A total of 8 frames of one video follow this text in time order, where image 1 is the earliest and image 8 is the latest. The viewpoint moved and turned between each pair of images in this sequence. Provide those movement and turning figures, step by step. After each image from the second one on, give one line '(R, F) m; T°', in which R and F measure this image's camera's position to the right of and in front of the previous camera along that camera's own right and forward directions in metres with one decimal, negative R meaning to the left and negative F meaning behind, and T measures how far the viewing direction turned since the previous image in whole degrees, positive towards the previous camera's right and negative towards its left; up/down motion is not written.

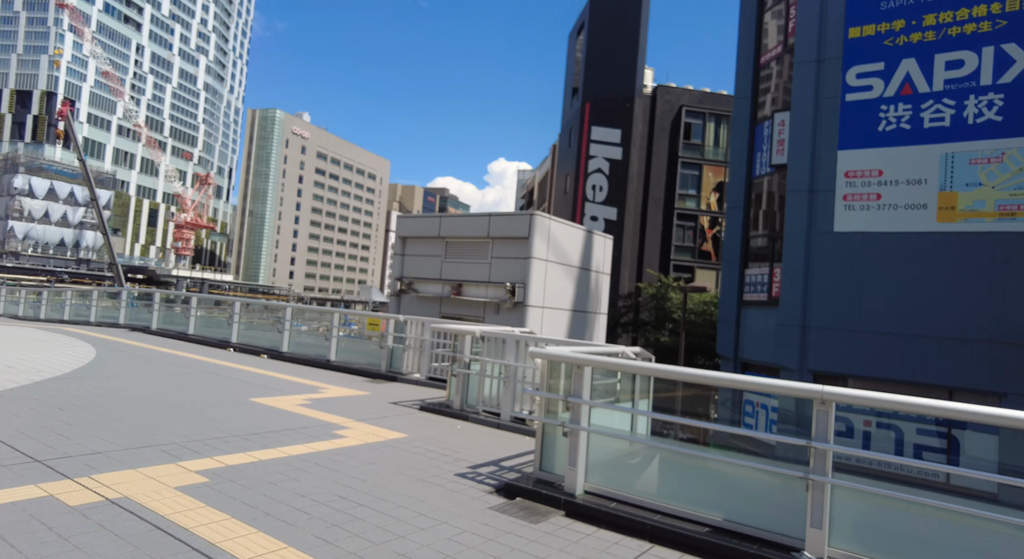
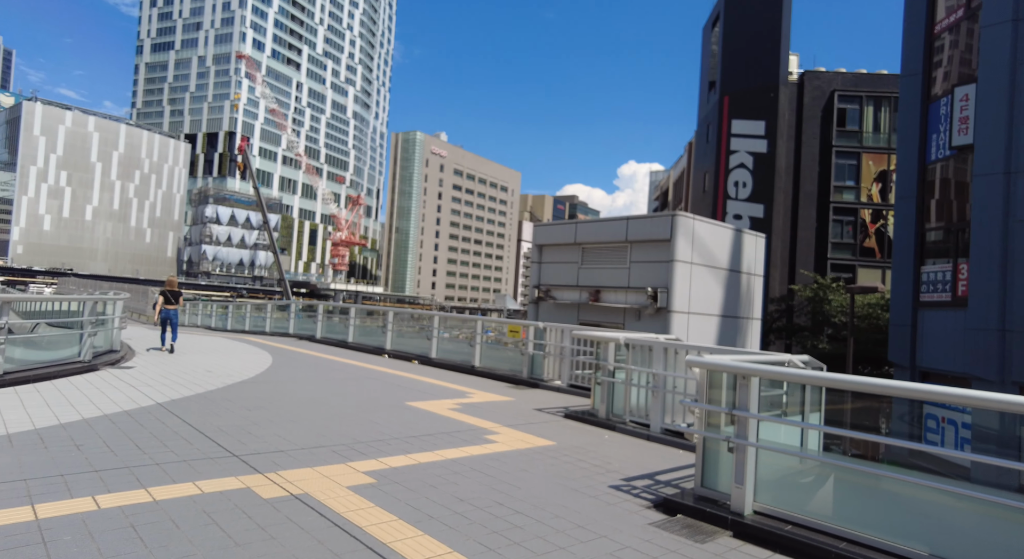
(-0.2, +0.1) m; -13°
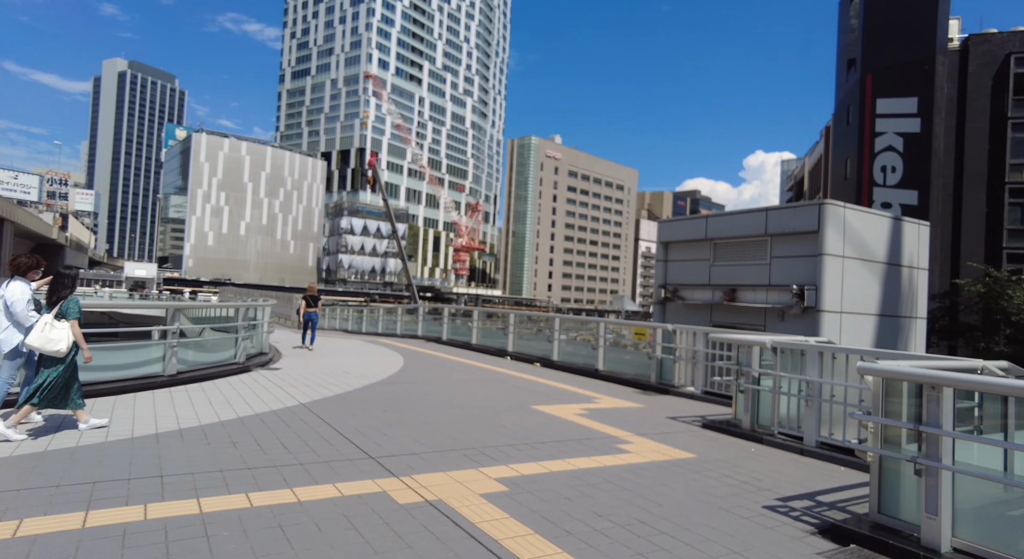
(-0.2, +0.3) m; -12°
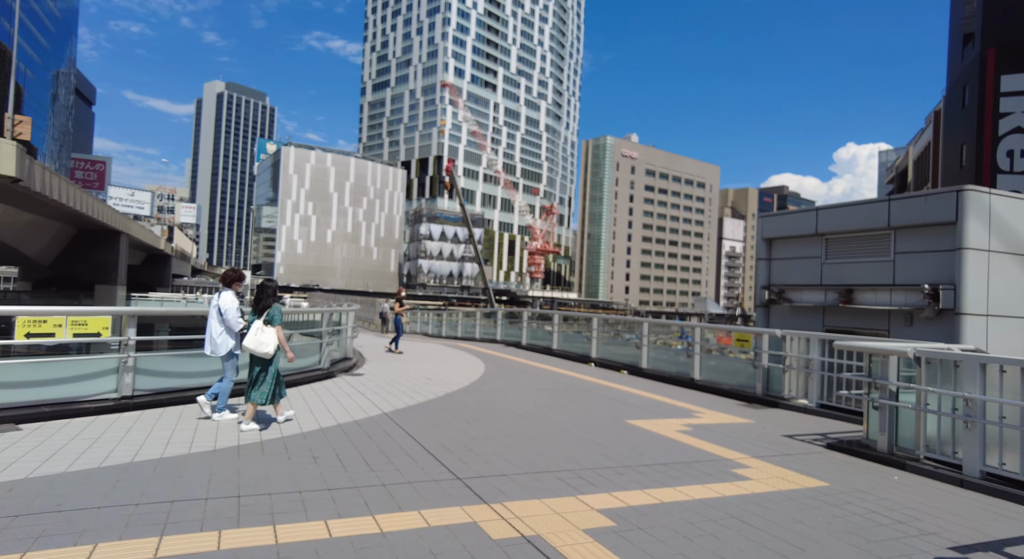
(-0.2, +0.6) m; -8°
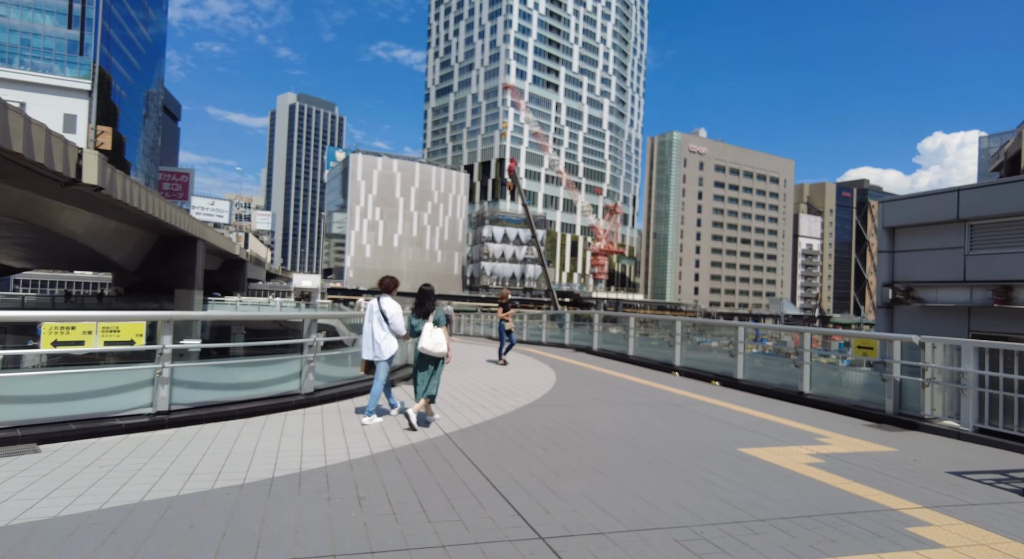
(-0.2, +1.1) m; -6°
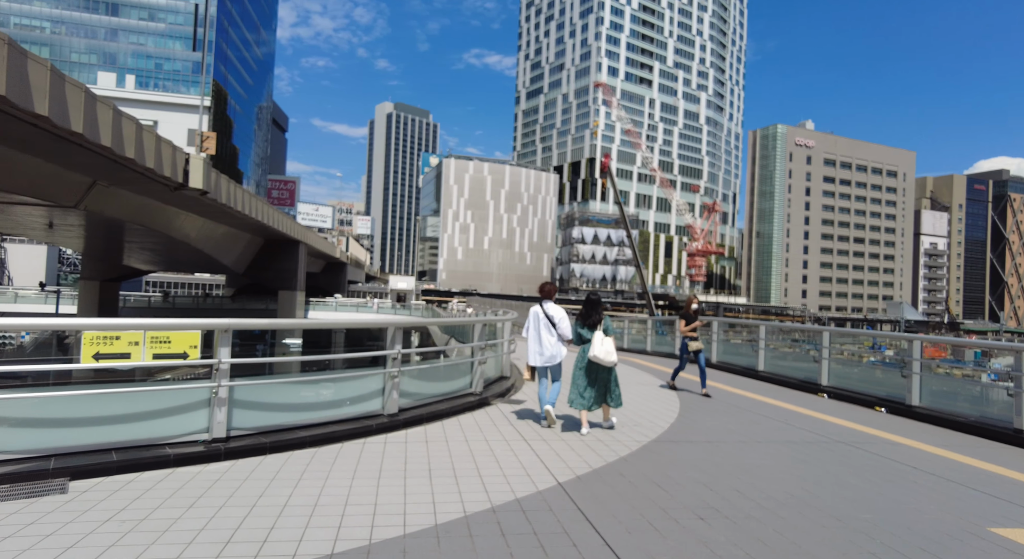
(-0.4, +1.4) m; -9°
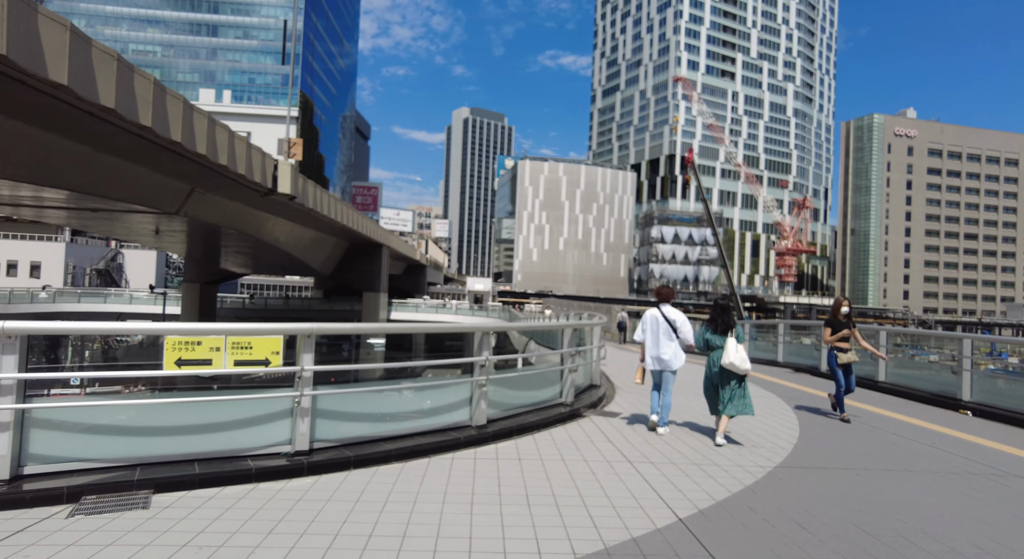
(-0.2, +0.6) m; -8°
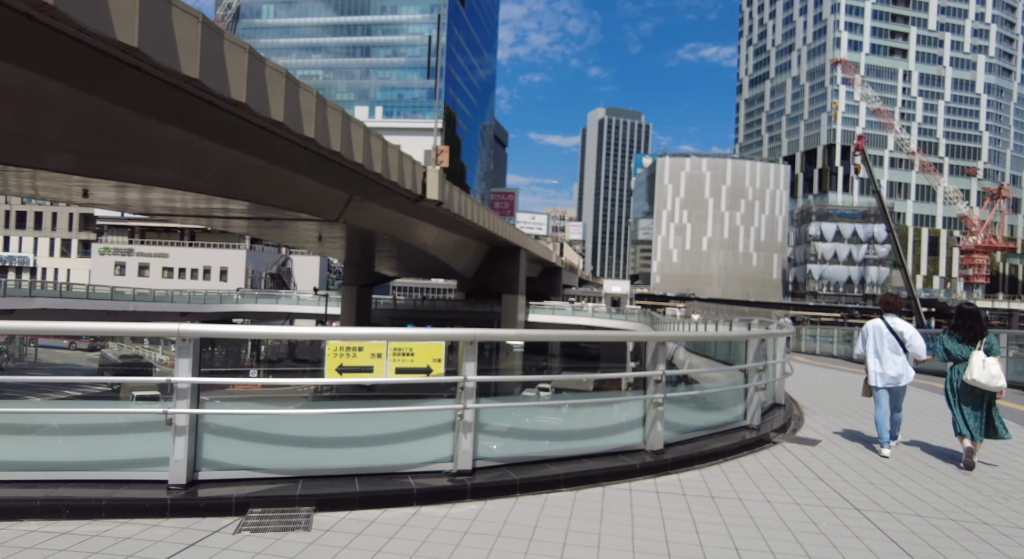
(-0.4, +0.7) m; -14°
